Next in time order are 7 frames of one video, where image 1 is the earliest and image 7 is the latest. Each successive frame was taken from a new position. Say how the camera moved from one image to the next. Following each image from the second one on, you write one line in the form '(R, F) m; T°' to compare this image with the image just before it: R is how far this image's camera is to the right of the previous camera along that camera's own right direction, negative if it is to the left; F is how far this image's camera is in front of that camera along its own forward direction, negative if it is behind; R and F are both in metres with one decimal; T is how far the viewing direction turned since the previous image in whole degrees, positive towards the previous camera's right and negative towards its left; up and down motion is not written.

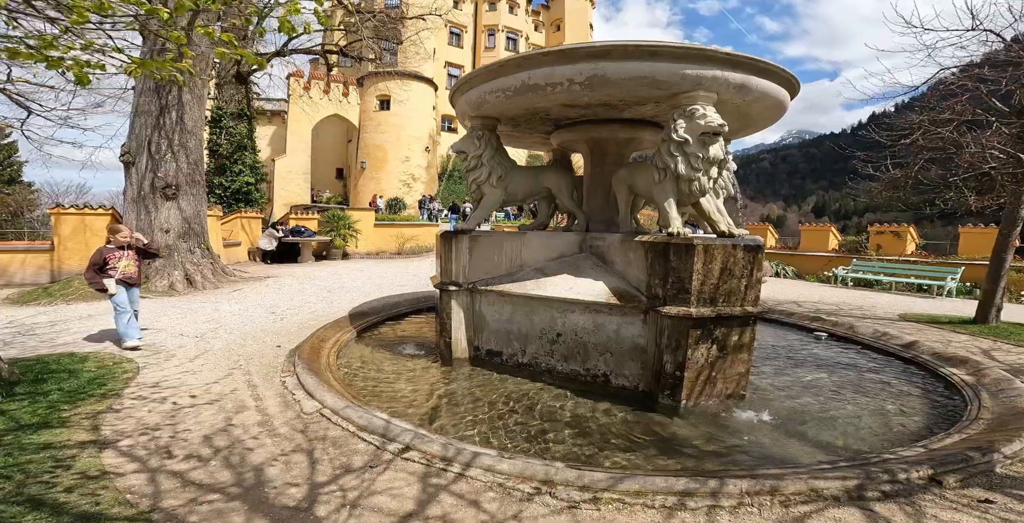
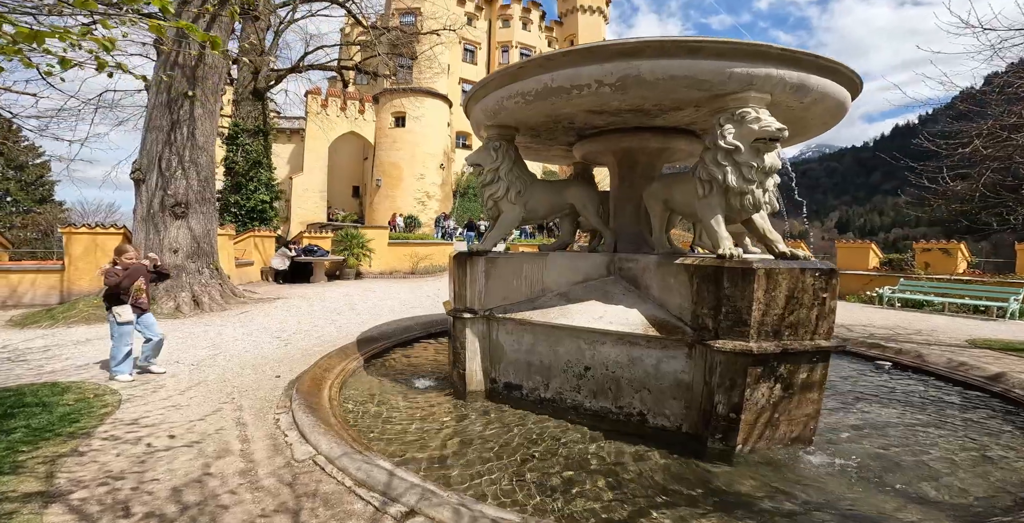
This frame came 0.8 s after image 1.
(0.0, +0.4) m; -2°
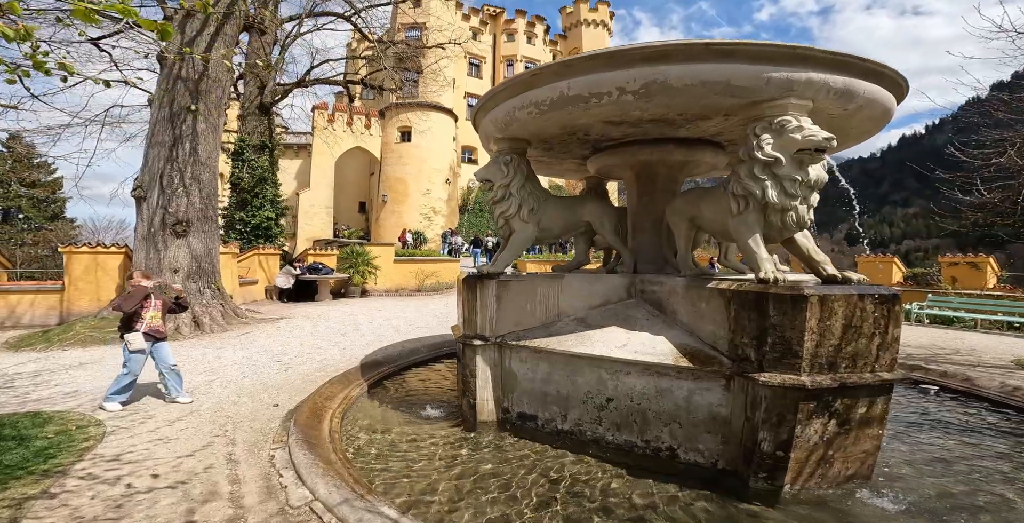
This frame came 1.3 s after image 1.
(0.0, +0.3) m; -1°
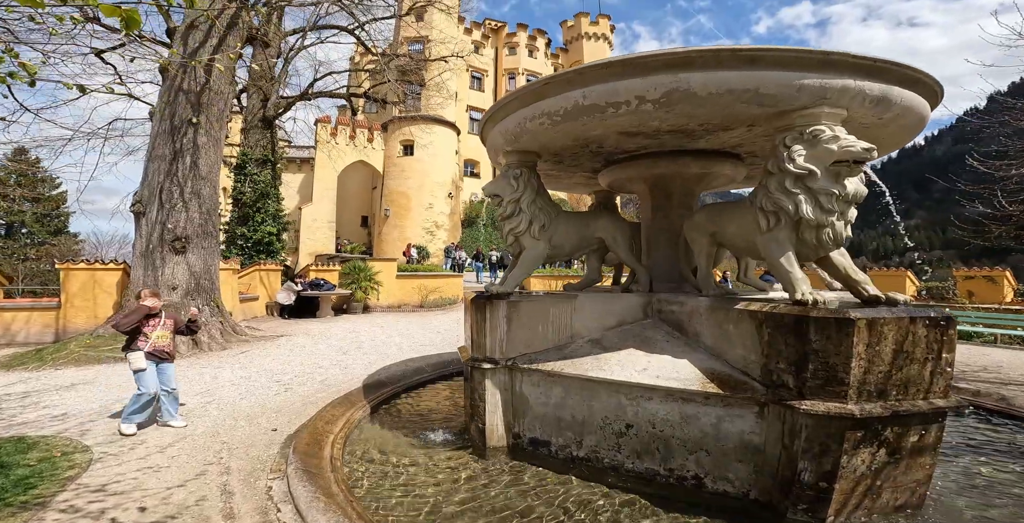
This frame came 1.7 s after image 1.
(-0.1, +0.2) m; 0°
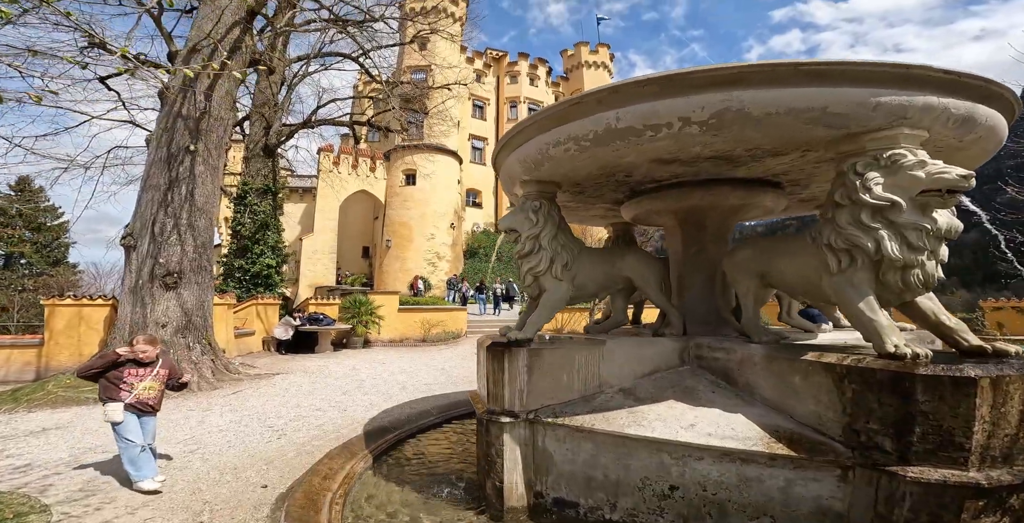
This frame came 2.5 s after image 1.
(-0.1, +0.3) m; 0°
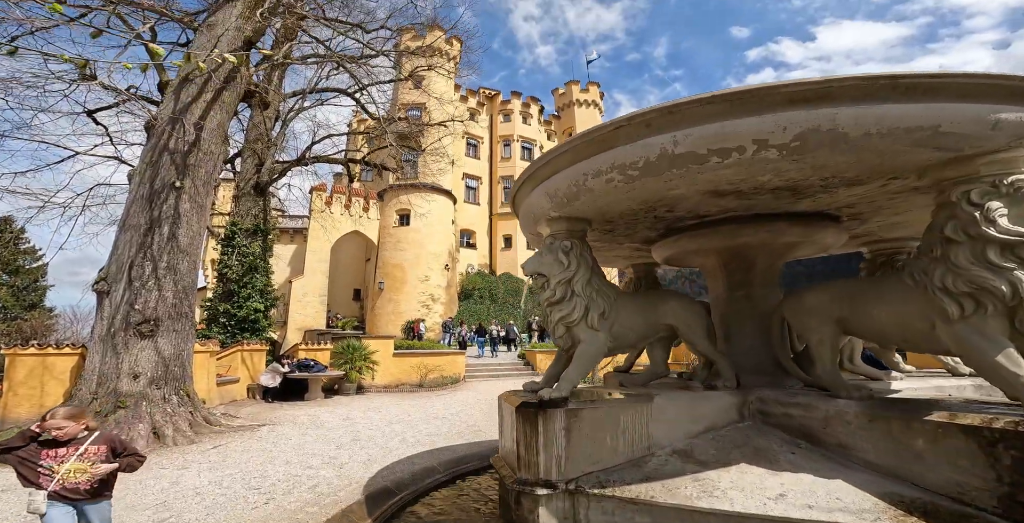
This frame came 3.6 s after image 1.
(-0.2, +0.4) m; +1°
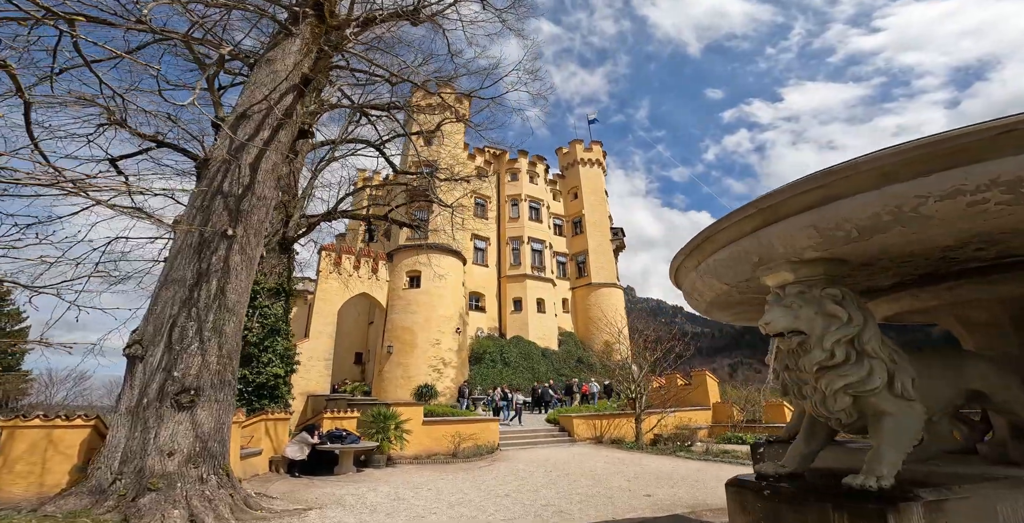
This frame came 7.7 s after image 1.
(-1.4, +0.6) m; +2°
